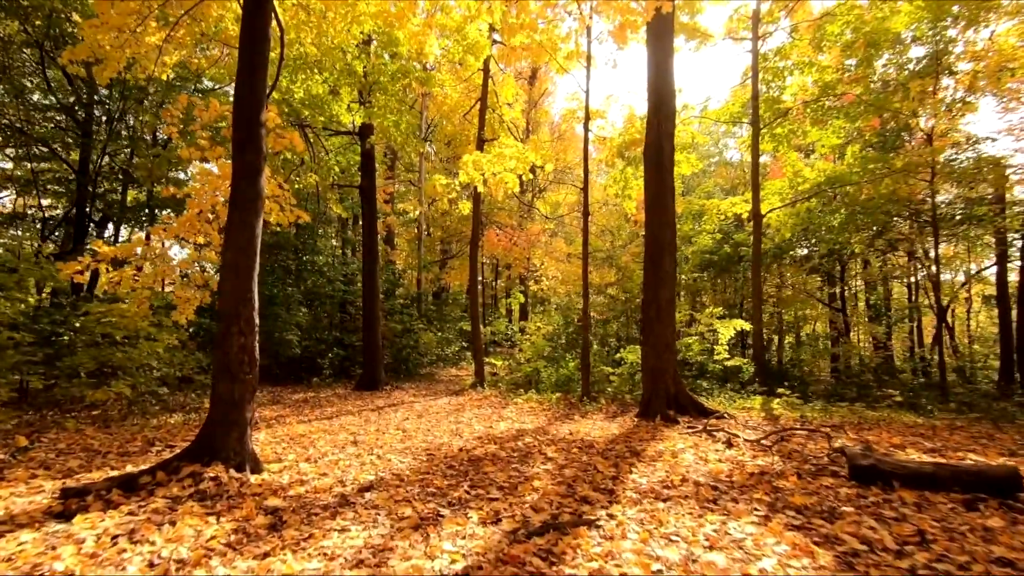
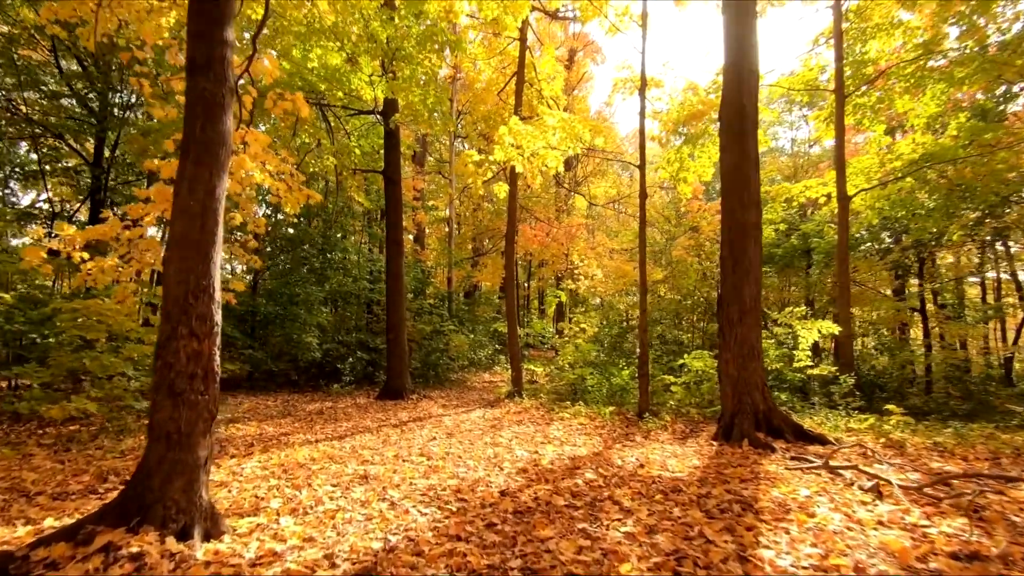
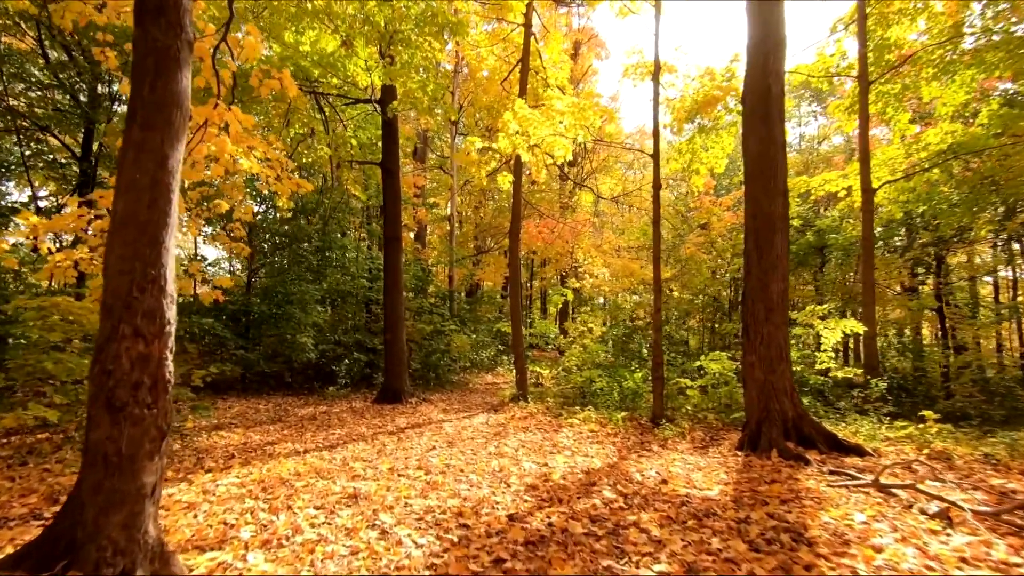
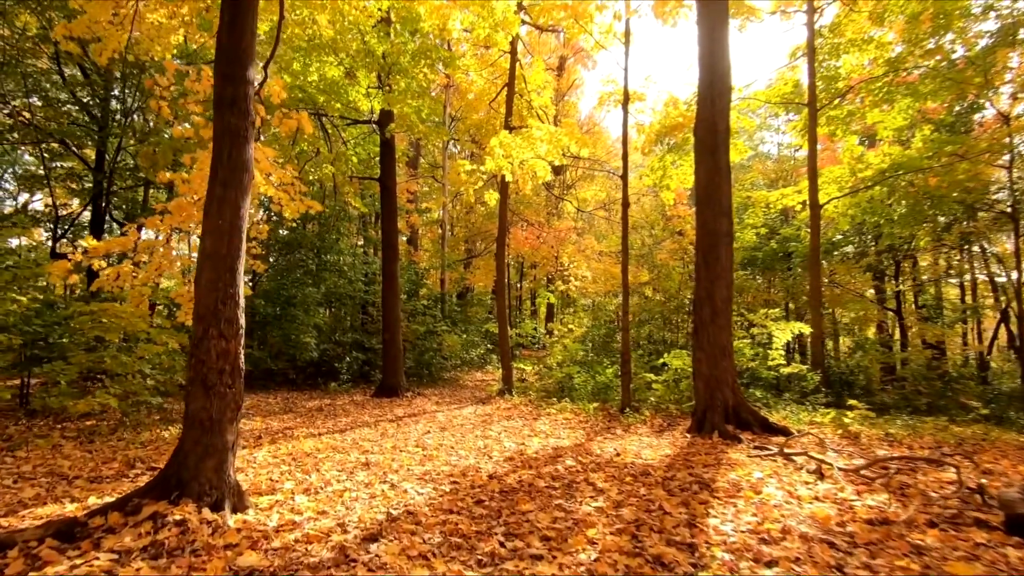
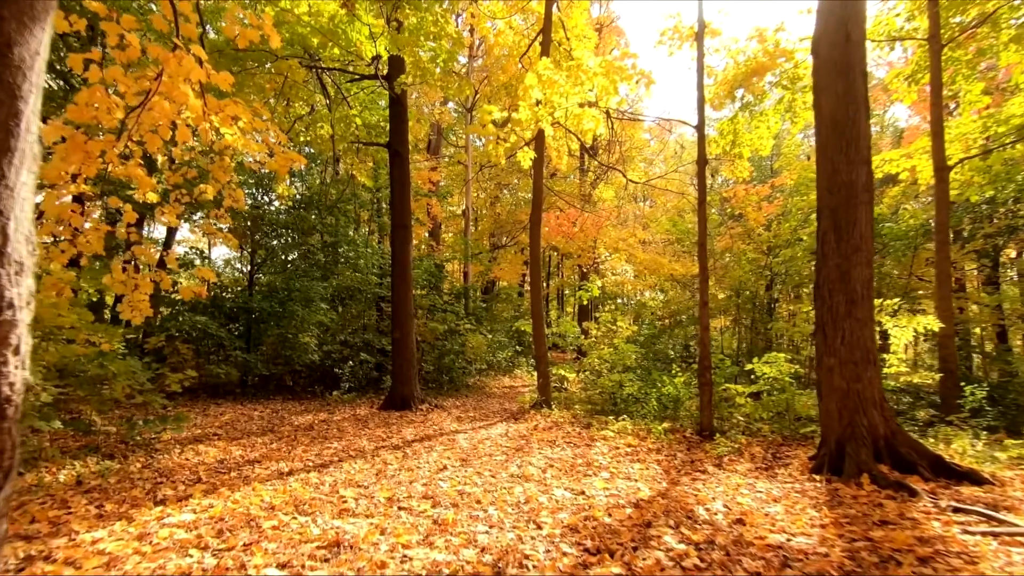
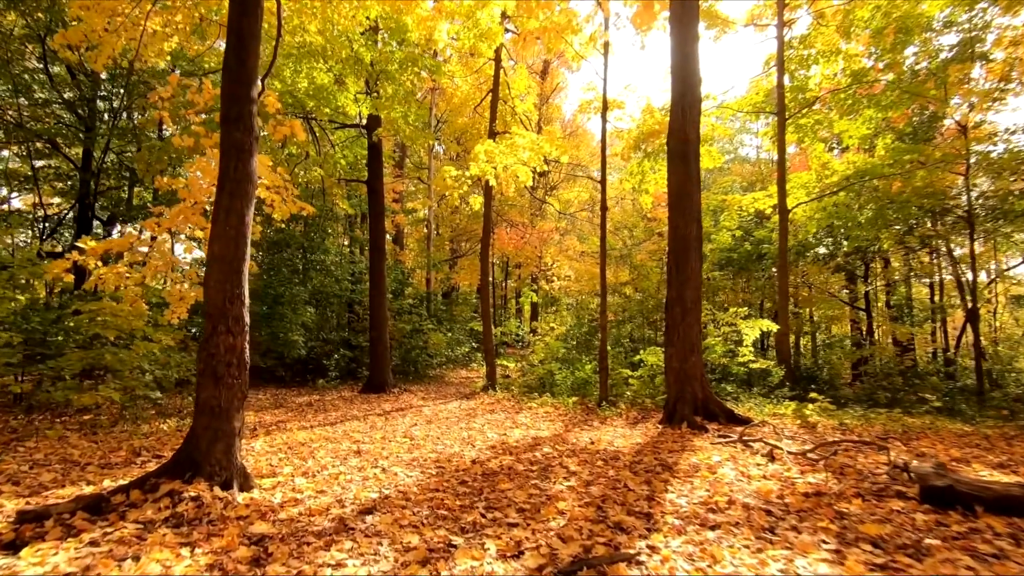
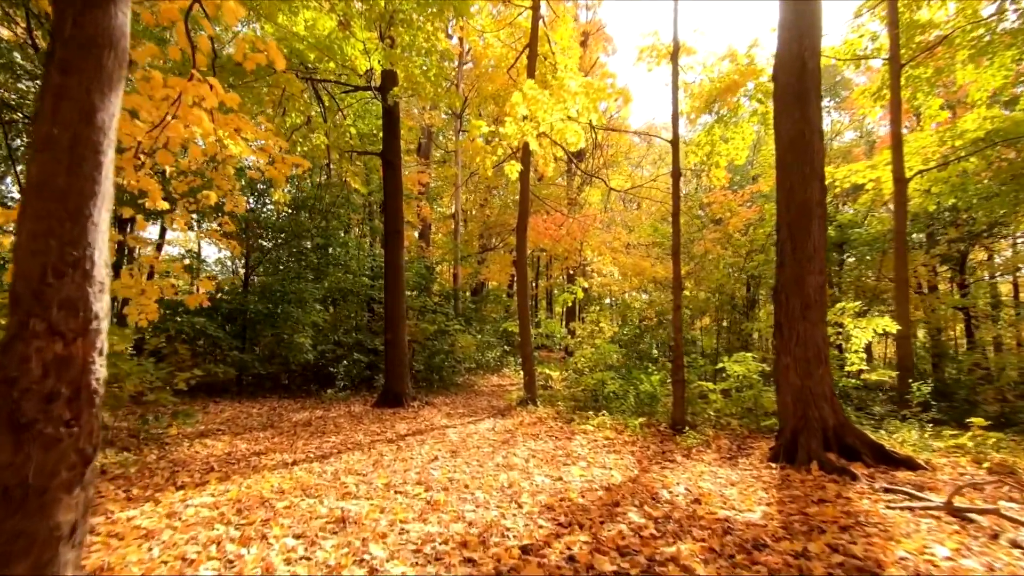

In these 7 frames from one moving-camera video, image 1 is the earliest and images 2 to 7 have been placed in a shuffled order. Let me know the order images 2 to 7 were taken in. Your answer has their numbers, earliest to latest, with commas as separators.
6, 4, 2, 3, 7, 5
